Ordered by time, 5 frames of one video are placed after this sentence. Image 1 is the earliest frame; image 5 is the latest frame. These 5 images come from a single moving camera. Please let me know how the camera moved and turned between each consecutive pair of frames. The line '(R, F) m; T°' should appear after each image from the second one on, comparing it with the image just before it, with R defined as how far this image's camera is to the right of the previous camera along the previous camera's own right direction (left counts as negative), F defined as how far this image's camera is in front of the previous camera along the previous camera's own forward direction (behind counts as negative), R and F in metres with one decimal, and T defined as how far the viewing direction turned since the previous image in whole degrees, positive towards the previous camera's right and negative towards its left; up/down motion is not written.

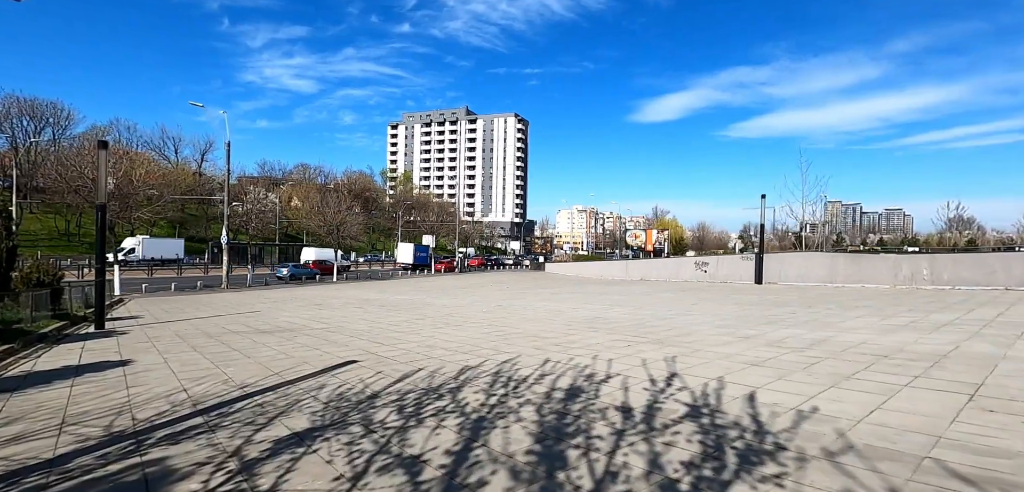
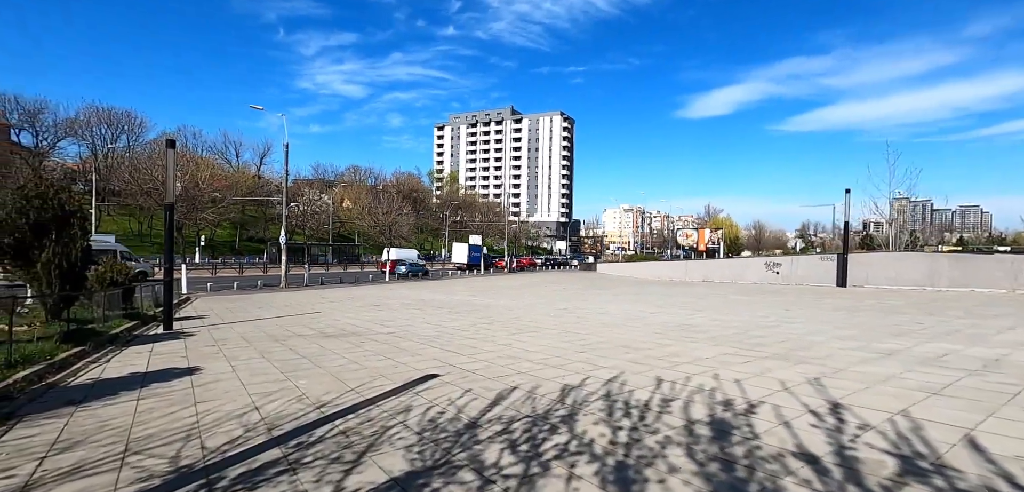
(-0.7, +0.9) m; -5°
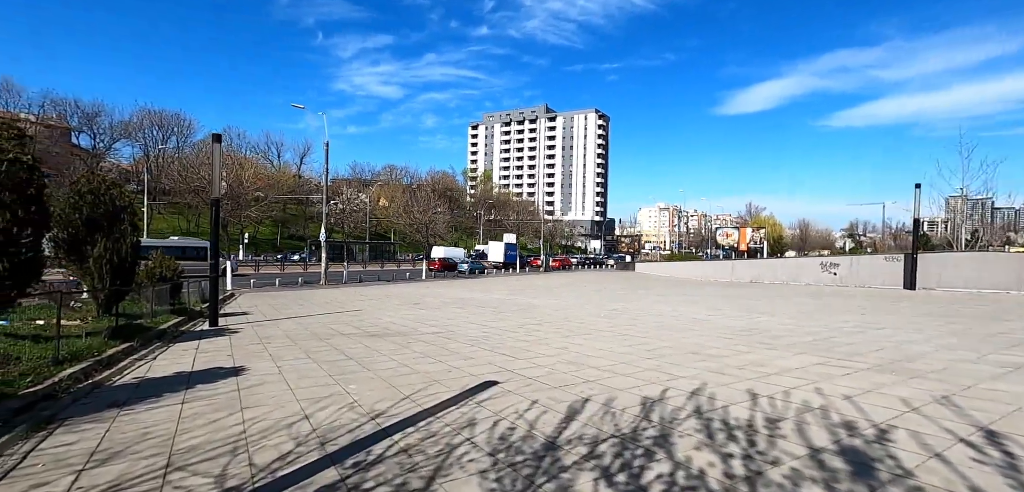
(-0.4, +0.6) m; -4°
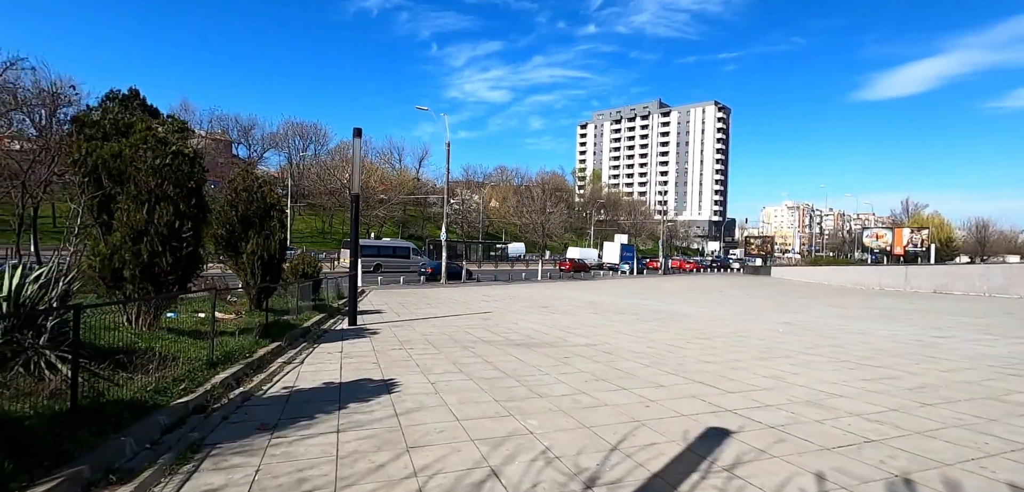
(-1.1, +1.5) m; -12°
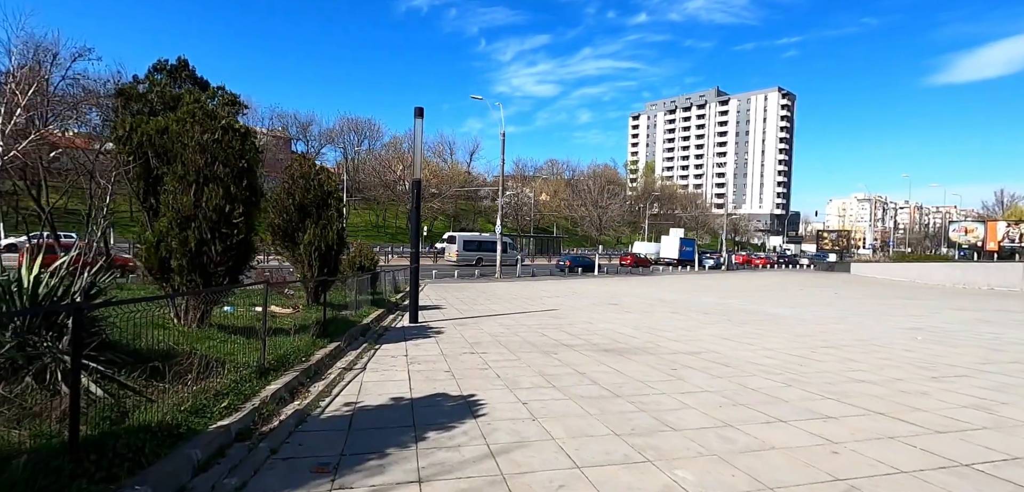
(-0.7, +1.4) m; -5°
